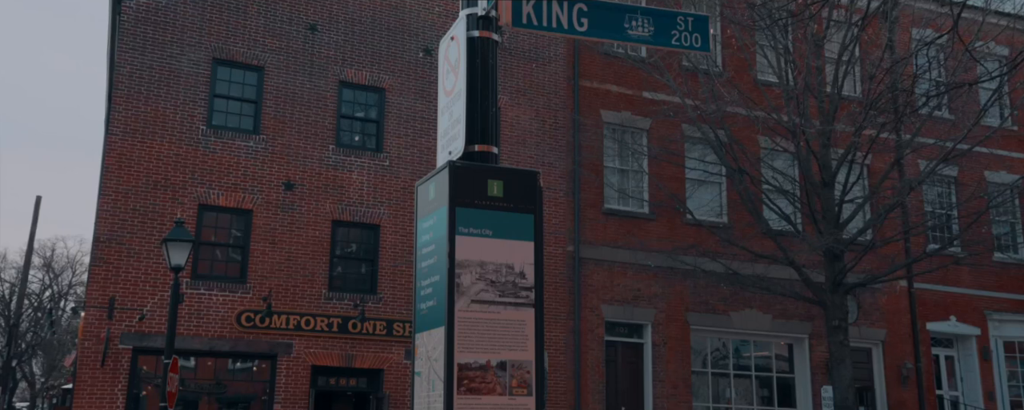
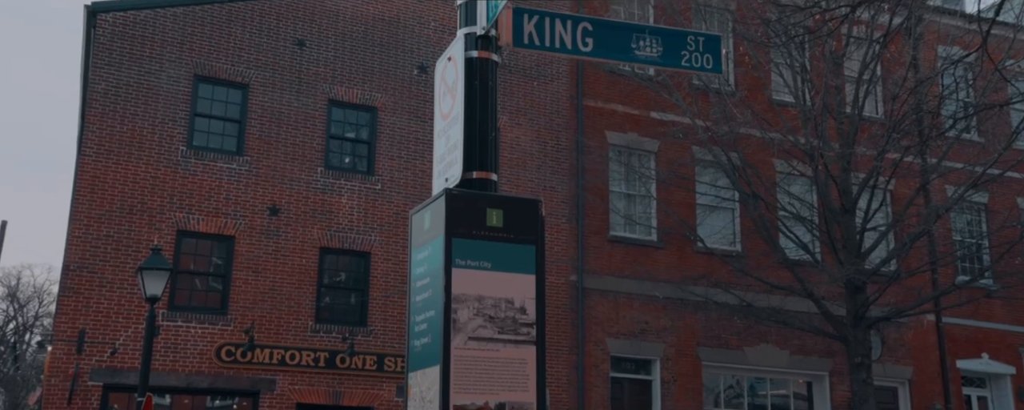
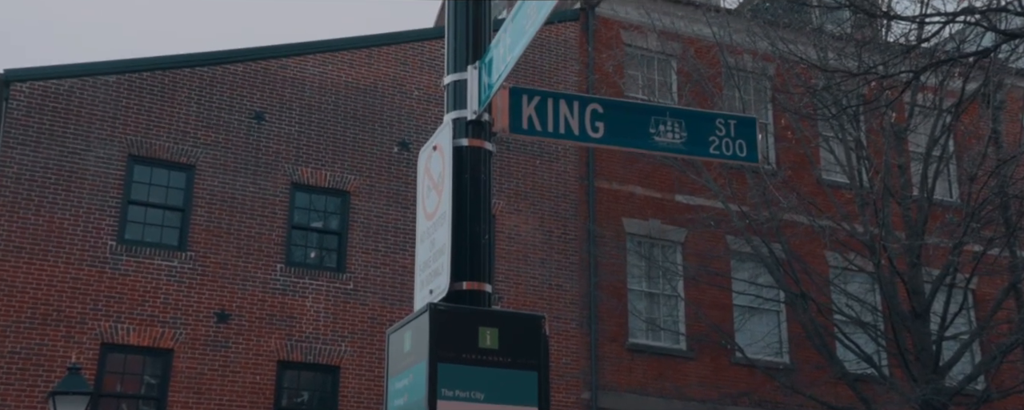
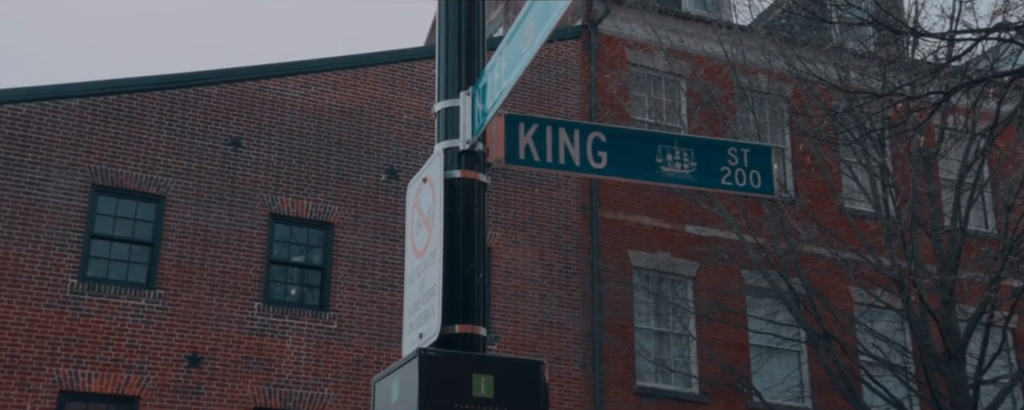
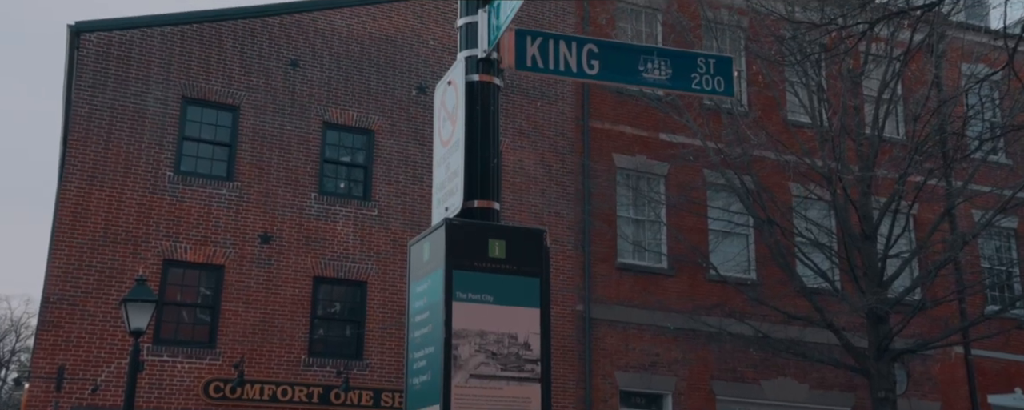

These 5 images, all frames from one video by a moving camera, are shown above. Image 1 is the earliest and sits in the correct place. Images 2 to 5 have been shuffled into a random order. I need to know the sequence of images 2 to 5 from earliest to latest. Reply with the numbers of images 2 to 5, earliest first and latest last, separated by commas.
2, 5, 3, 4
